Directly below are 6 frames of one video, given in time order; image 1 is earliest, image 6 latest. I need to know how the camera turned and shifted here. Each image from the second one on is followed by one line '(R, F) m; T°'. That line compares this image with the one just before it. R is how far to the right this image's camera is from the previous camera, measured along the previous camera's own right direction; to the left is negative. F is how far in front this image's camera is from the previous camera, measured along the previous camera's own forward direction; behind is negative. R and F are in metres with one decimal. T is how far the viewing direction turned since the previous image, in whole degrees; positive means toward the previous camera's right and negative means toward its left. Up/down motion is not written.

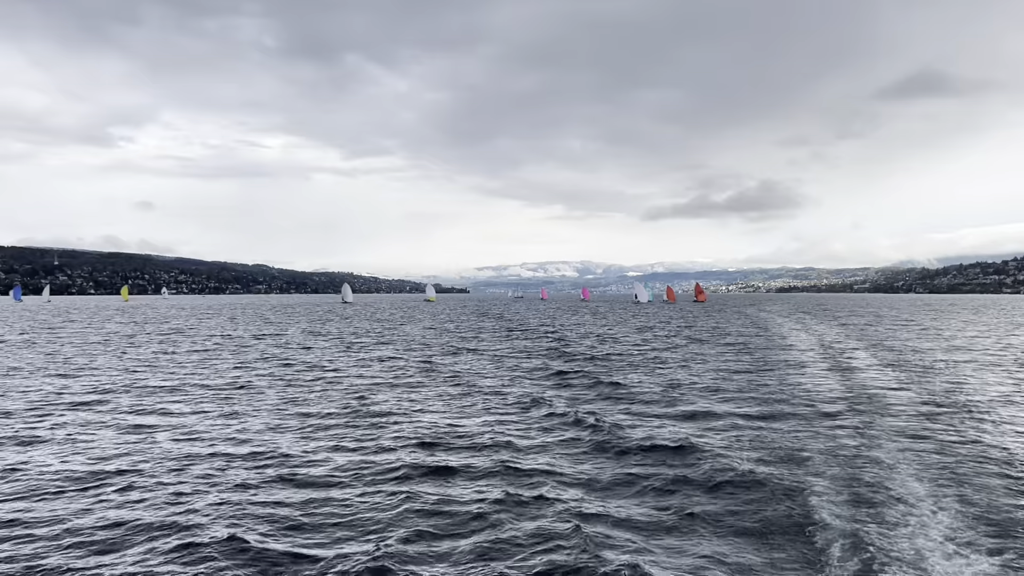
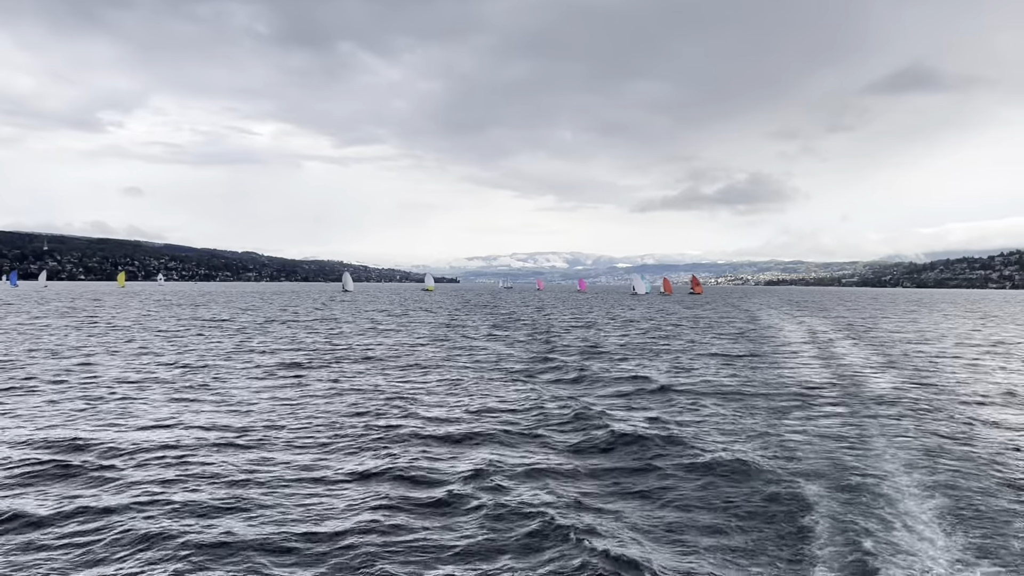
(-0.4, -0.7) m; +1°
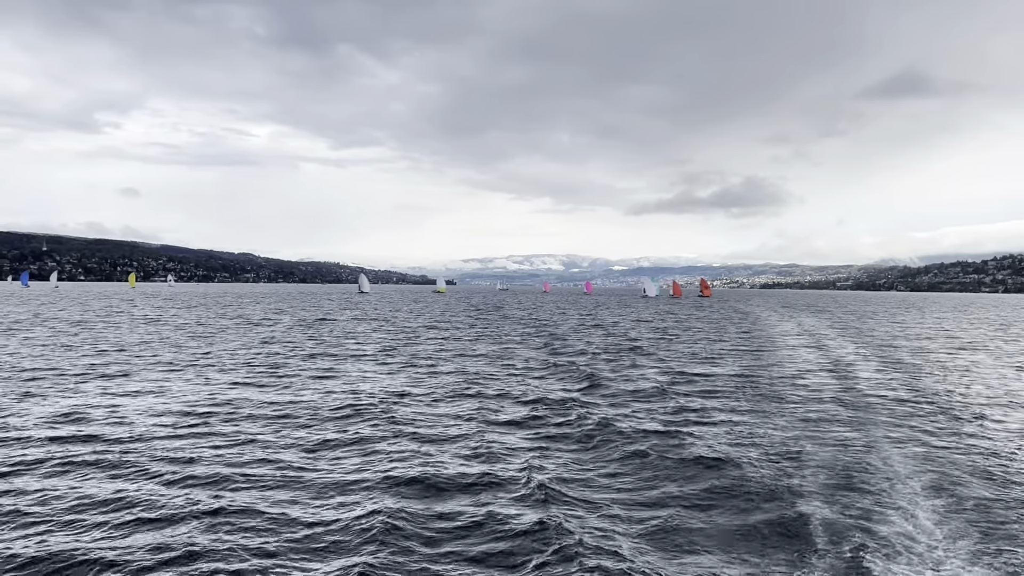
(-0.8, -1.3) m; 0°
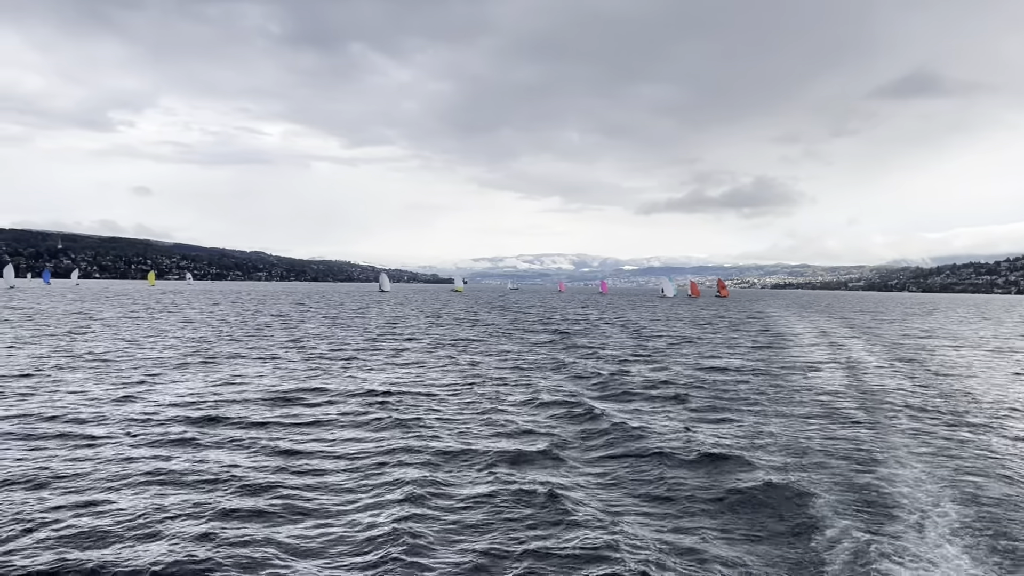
(-0.5, -0.7) m; -1°
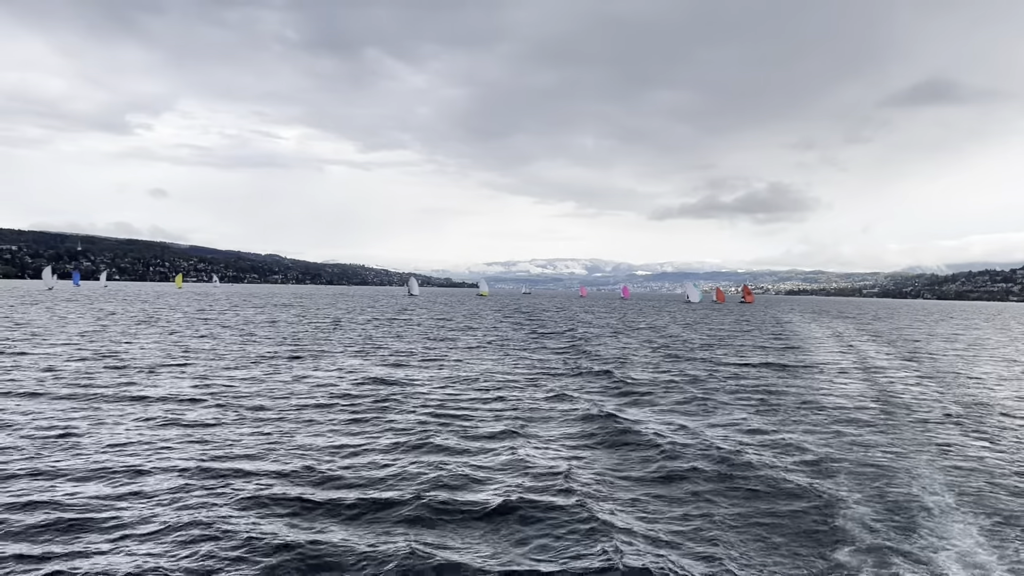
(-0.8, -1.2) m; -1°
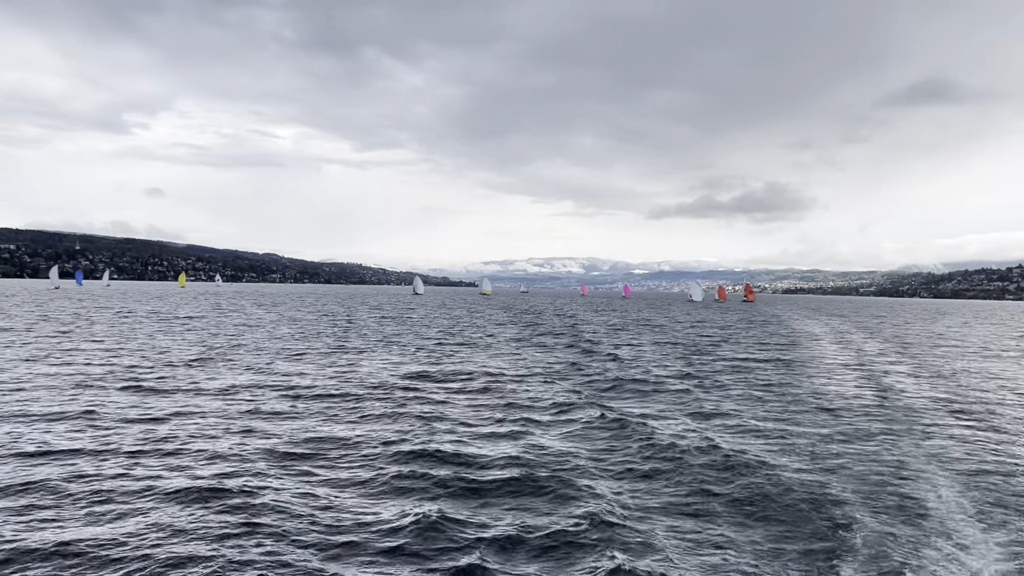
(-0.3, -0.5) m; 0°
